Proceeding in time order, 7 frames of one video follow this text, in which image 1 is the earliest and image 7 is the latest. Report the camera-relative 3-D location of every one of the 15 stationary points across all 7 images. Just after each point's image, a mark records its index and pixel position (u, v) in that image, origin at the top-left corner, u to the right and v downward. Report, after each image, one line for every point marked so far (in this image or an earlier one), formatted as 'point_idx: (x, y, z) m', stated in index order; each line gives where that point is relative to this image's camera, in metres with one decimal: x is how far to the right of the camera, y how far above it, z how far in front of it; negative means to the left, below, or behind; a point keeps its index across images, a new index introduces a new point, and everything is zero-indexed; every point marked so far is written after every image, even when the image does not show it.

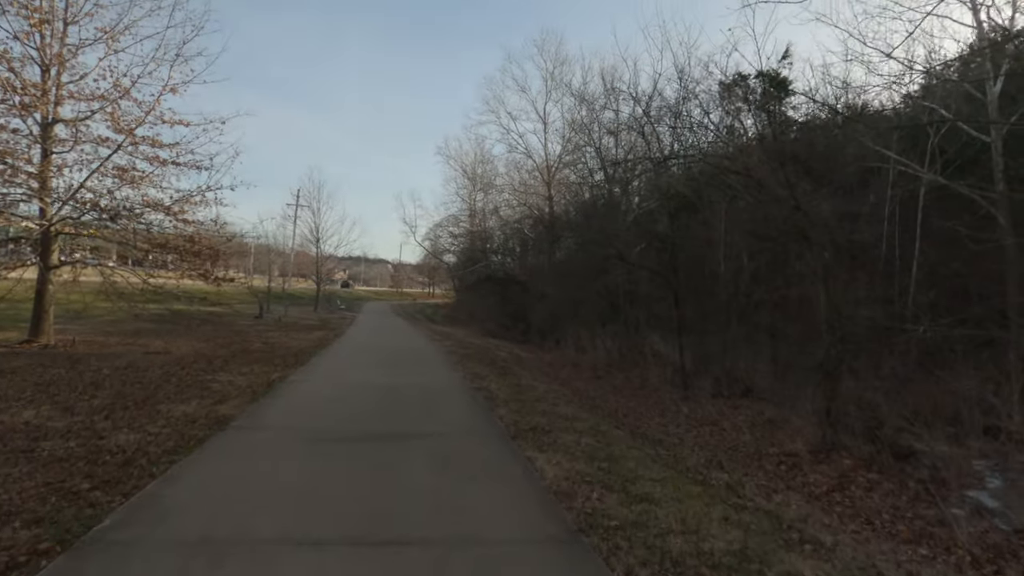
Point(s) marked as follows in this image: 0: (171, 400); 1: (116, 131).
0: (-4.3, -1.4, +8.1) m
1: (-8.6, +3.4, +14.0) m
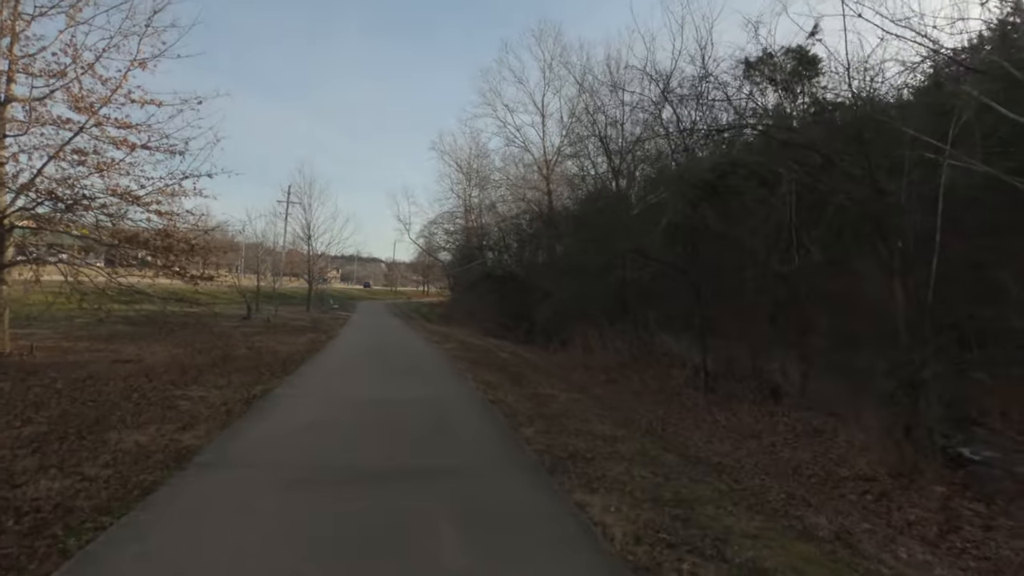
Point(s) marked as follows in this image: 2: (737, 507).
0: (-3.9, -1.4, +6.5) m
1: (-8.3, +3.4, +12.4) m
2: (+1.8, -1.8, +5.3) m
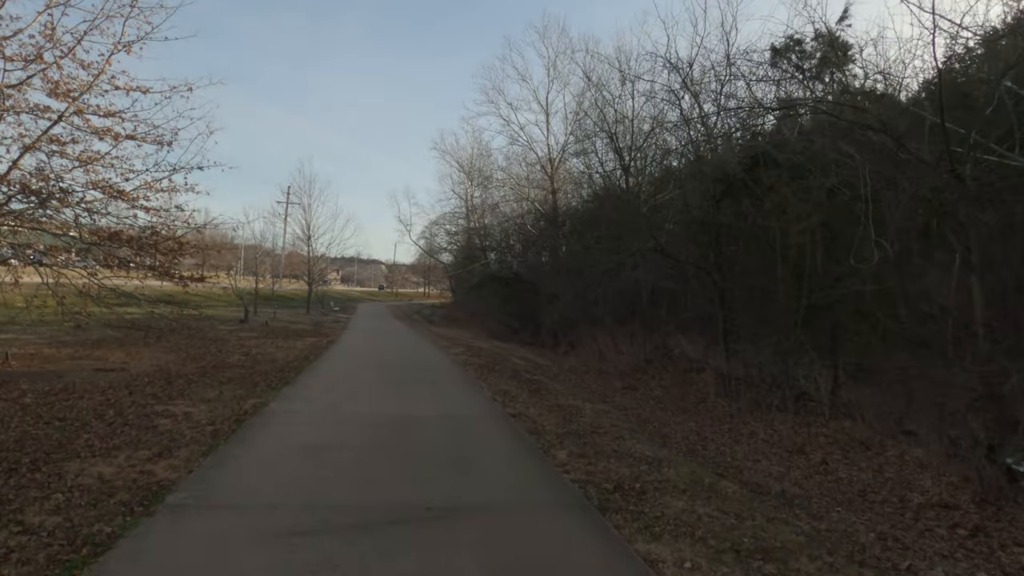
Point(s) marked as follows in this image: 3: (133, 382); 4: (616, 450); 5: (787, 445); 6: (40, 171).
0: (-3.6, -1.4, +5.5) m
1: (-8.0, +3.3, +11.4) m
2: (+2.2, -1.8, +4.3) m
3: (-5.7, -1.4, +9.7) m
4: (+1.1, -1.7, +7.0) m
5: (+4.5, -2.5, +10.5) m
6: (-8.2, +2.0, +11.2) m
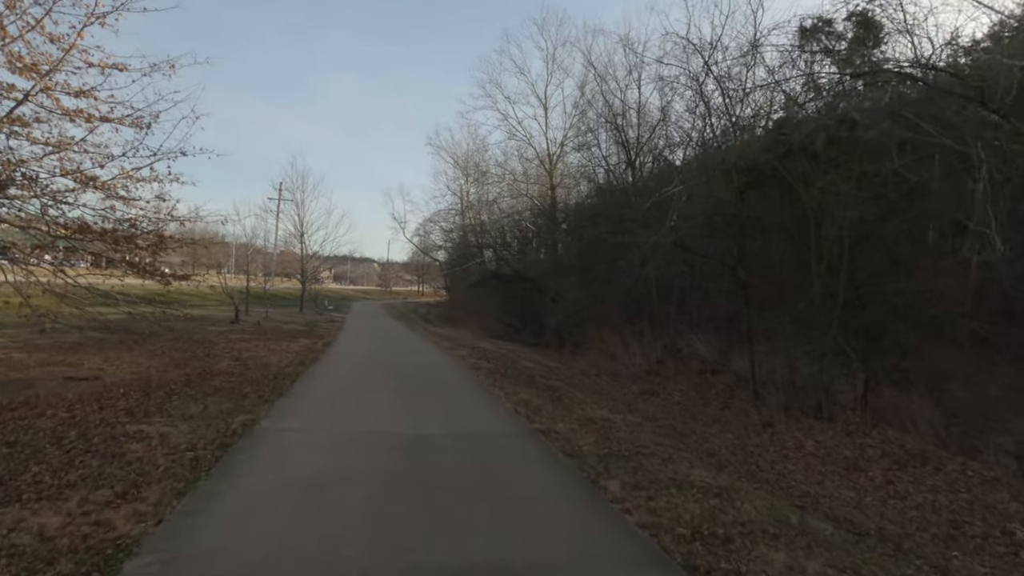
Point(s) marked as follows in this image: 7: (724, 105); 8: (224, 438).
0: (-3.3, -1.4, +4.4) m
1: (-7.7, +3.4, +10.2) m
2: (+2.5, -1.8, +3.2) m
3: (-5.4, -1.4, +8.5) m
4: (+1.5, -1.7, +5.9) m
5: (+4.8, -2.5, +9.4) m
6: (-7.9, +2.0, +10.0) m
7: (+5.4, +4.7, +16.4) m
8: (-2.8, -1.4, +6.2) m
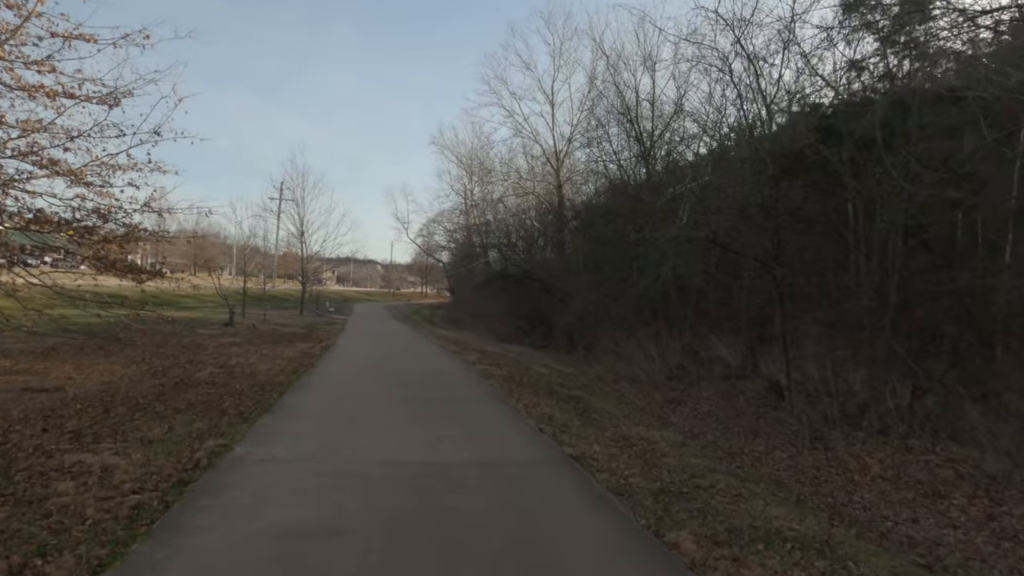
0: (-3.0, -1.4, +3.1) m
1: (-7.5, +3.4, +9.0) m
2: (+2.8, -1.7, +2.0) m
3: (-5.1, -1.4, +7.3) m
4: (+1.7, -1.7, +4.6) m
5: (+5.0, -2.5, +8.1) m
6: (-7.6, +2.1, +8.8) m
7: (+5.7, +4.7, +15.1) m
8: (-2.5, -1.4, +5.0) m
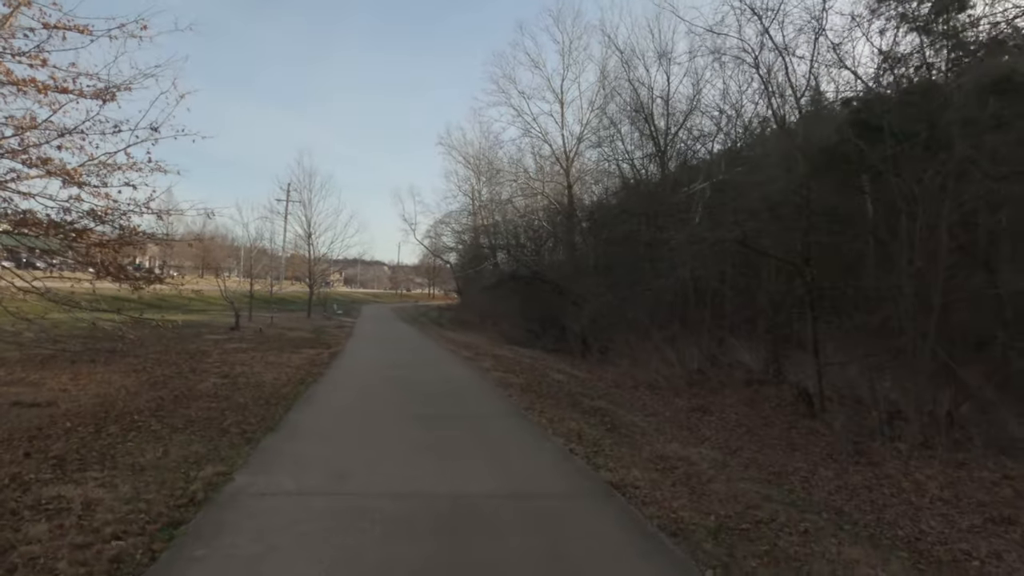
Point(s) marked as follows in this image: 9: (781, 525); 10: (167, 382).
0: (-2.8, -1.4, +2.5) m
1: (-7.2, +3.3, +8.4) m
2: (+3.0, -1.8, +1.3) m
3: (-4.8, -1.5, +6.7) m
4: (+2.0, -1.7, +4.0) m
5: (+5.3, -2.5, +7.4) m
6: (-7.3, +2.0, +8.2) m
7: (+6.0, +4.7, +14.4) m
8: (-2.3, -1.5, +4.4) m
9: (+2.0, -1.8, +4.9) m
10: (-5.5, -1.5, +10.3) m
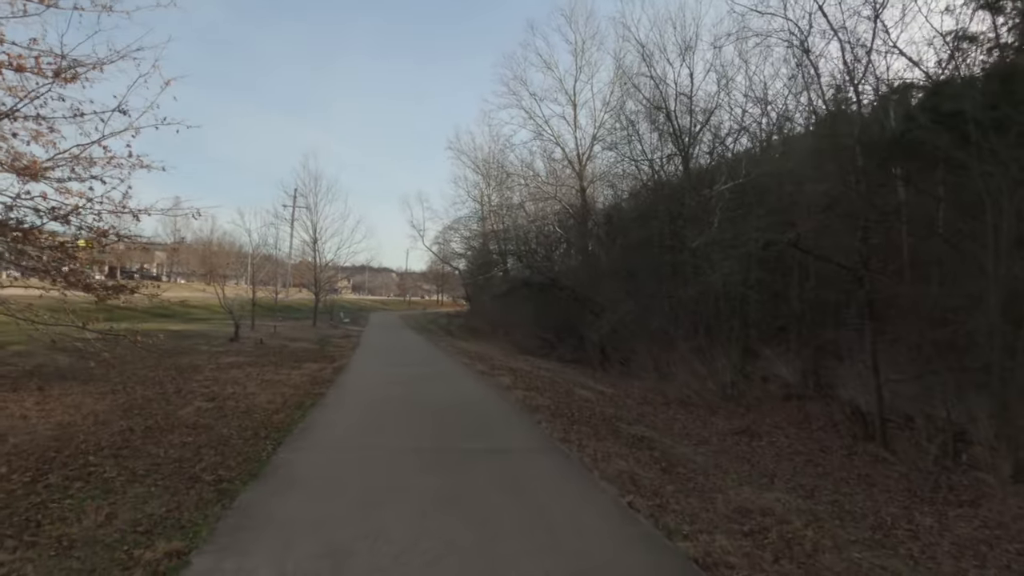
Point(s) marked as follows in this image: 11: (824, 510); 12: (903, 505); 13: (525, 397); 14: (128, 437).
0: (-2.5, -1.5, +1.2) m
1: (-6.8, +3.1, +7.2) m
2: (+3.3, -1.8, -0.1) m
3: (-4.5, -1.6, +5.4) m
4: (+2.3, -1.8, +2.6) m
5: (+5.7, -2.6, +6.0) m
6: (-7.0, +1.8, +7.0) m
7: (+6.5, +4.5, +13.0) m
8: (-1.9, -1.6, +3.0) m
9: (+2.3, -1.9, +3.5) m
10: (-5.1, -1.6, +8.9) m
11: (+3.0, -2.2, +6.2) m
12: (+4.6, -2.5, +7.5) m
13: (+0.2, -1.8, +10.8) m
14: (-4.1, -1.6, +7.0) m
